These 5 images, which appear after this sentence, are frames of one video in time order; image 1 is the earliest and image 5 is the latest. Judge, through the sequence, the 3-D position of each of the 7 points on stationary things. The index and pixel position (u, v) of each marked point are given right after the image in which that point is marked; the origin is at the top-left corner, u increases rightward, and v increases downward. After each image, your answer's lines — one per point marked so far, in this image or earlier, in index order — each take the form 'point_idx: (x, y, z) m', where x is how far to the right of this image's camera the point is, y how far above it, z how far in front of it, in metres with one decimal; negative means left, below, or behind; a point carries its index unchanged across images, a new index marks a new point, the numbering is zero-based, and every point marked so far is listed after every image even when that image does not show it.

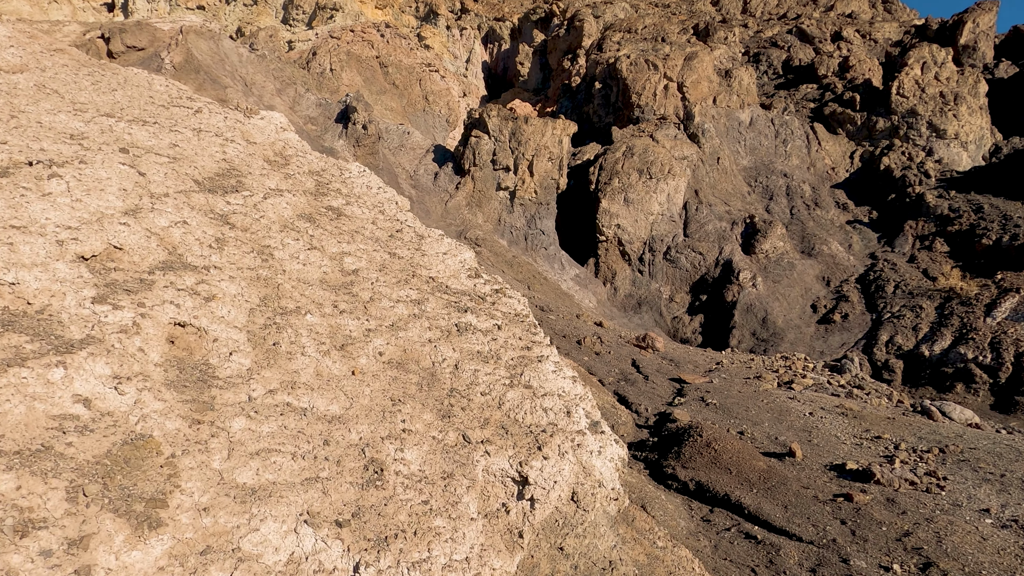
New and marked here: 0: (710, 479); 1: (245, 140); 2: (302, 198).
0: (+5.0, -4.7, +16.5) m
1: (-5.1, +2.8, +12.5) m
2: (-3.6, +1.6, +11.3) m
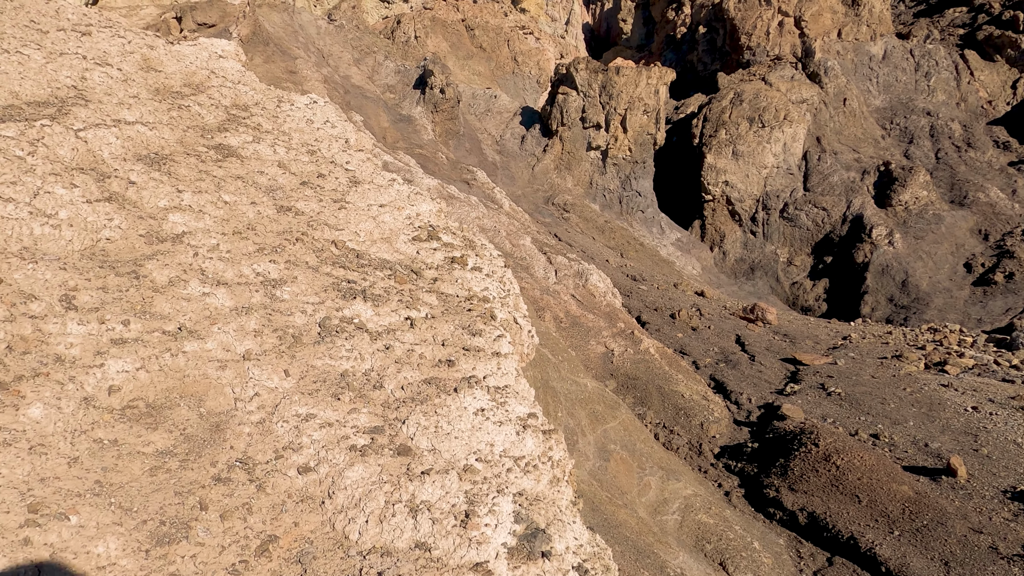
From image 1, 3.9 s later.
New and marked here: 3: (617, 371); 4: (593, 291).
0: (+5.6, -4.0, +11.7) m
1: (-5.2, +3.1, +9.2) m
2: (-3.9, +1.9, +7.7) m
3: (+2.6, -1.9, +15.2) m
4: (+2.3, -0.1, +18.1) m
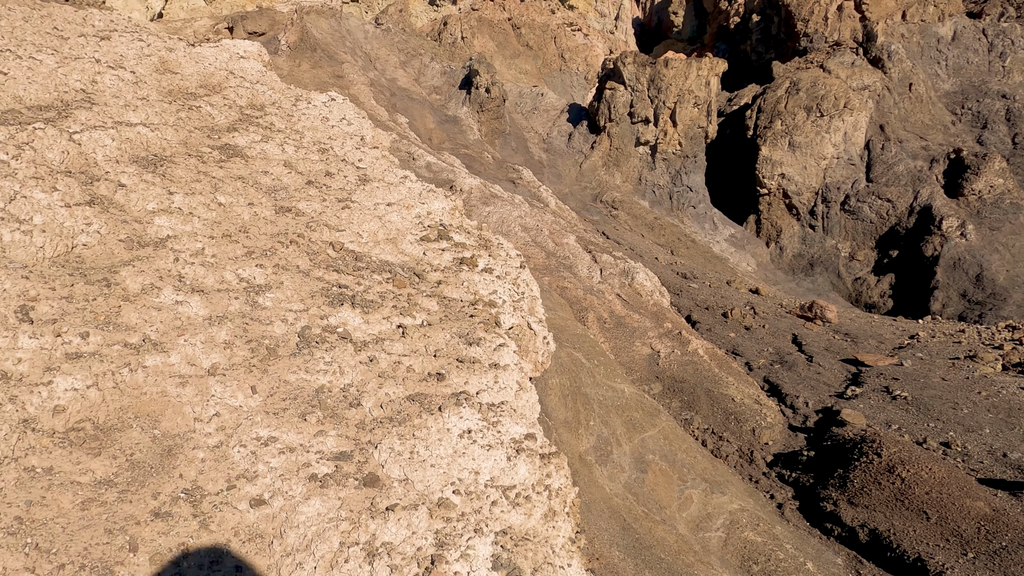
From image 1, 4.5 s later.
0: (+6.1, -3.9, +10.6) m
1: (-4.9, +3.0, +9.0) m
2: (-3.7, +1.8, +7.5) m
3: (+3.4, -1.9, +14.5) m
4: (+3.3, -0.1, +17.4) m
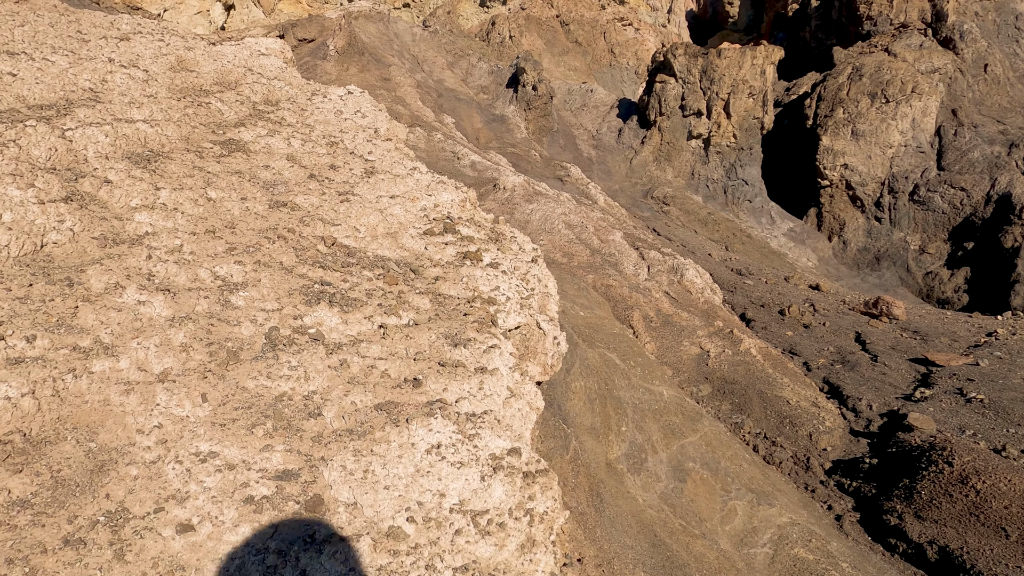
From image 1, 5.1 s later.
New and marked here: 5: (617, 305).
0: (+6.6, -3.8, +9.6) m
1: (-4.7, +3.0, +8.9) m
2: (-3.6, +1.8, +7.2) m
3: (+4.1, -1.8, +13.6) m
4: (+4.3, 0.0, +16.5) m
5: (+2.5, -0.4, +14.8) m
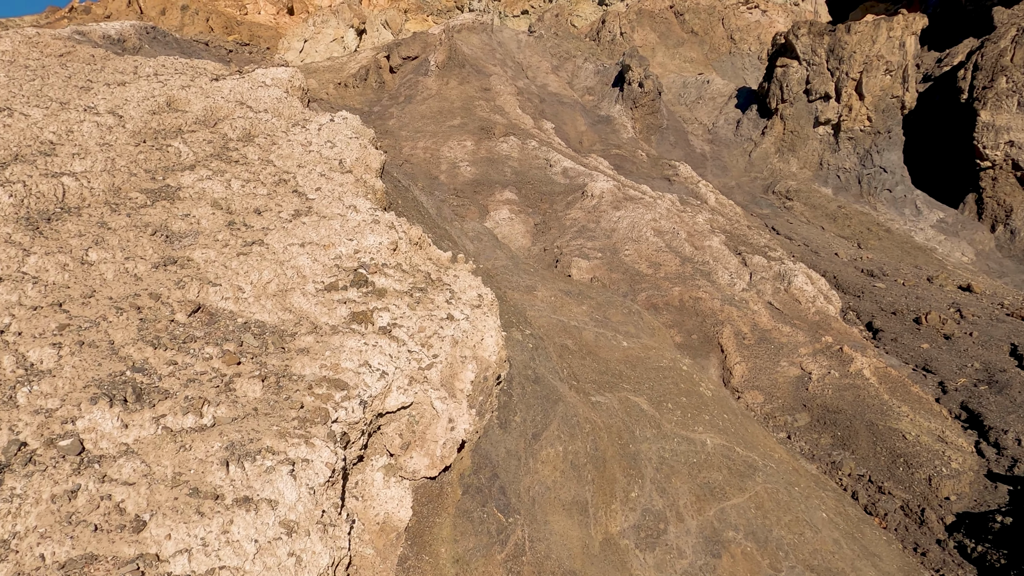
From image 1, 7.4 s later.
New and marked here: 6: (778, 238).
0: (+6.5, -4.1, +7.2) m
1: (-4.8, +2.3, +8.7) m
2: (-4.1, +1.2, +6.9) m
3: (+4.8, -2.2, +11.6) m
4: (+5.5, -0.4, +14.4) m
5: (+3.4, -0.8, +13.1) m
6: (+6.3, +1.2, +17.9) m
